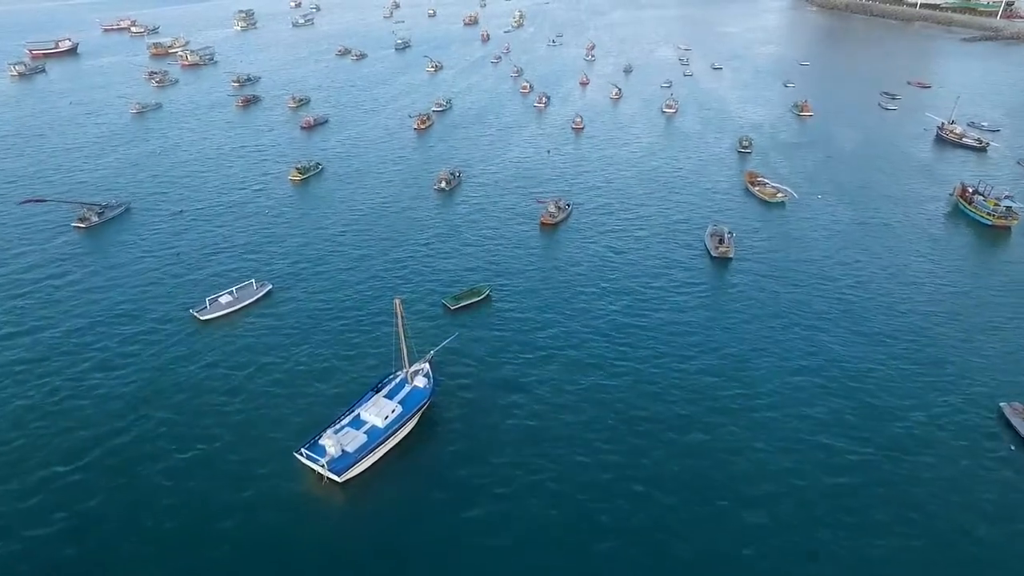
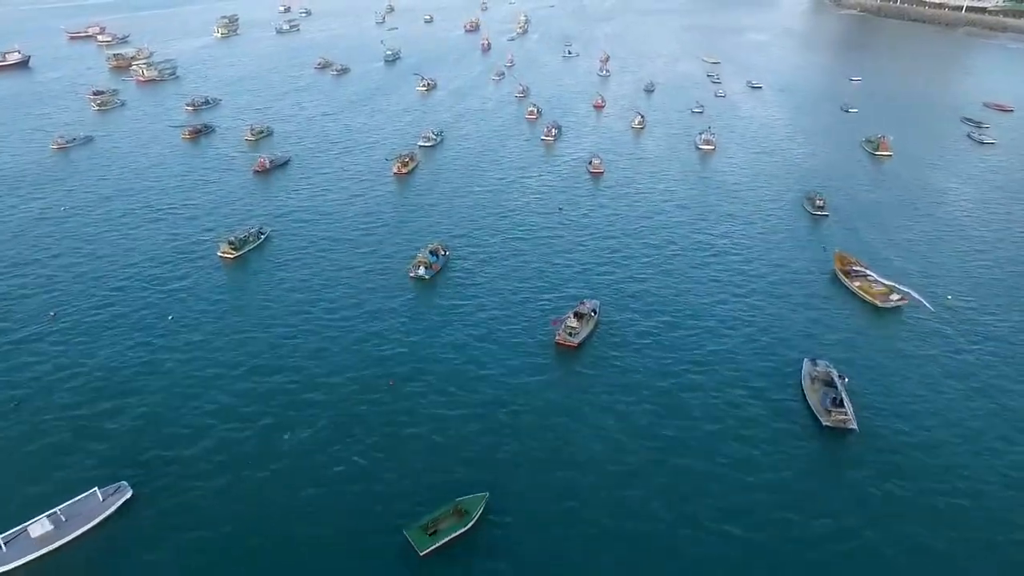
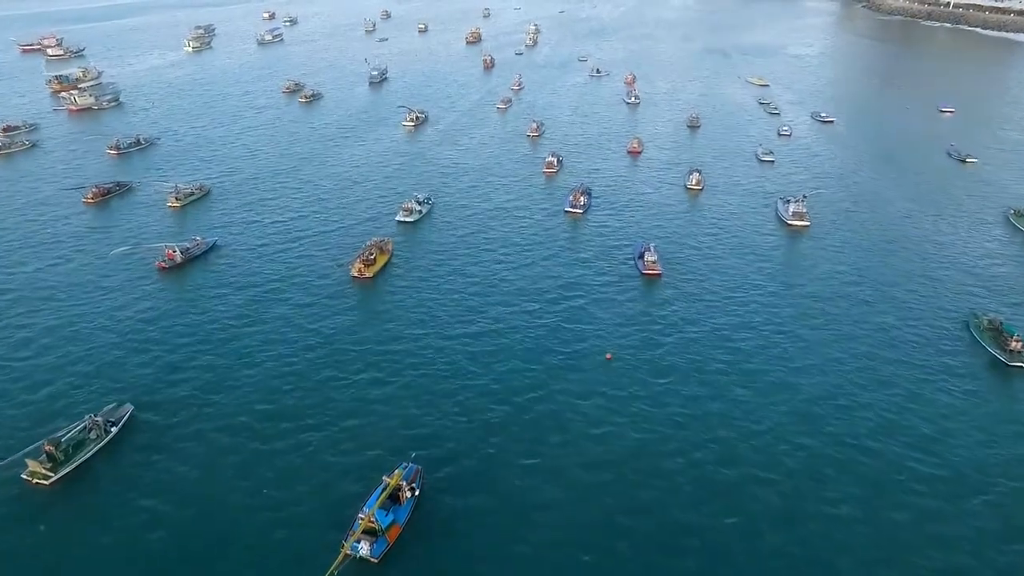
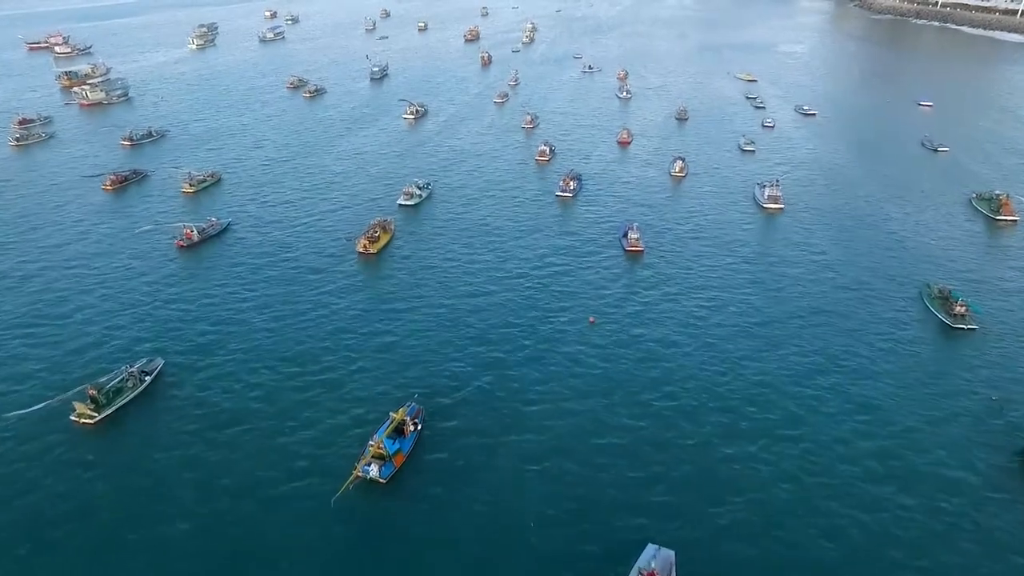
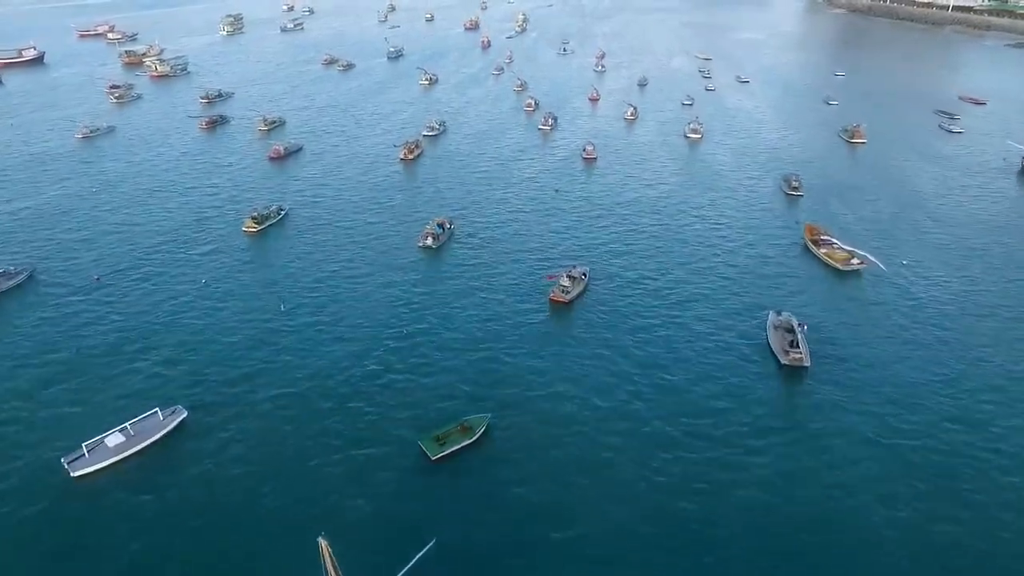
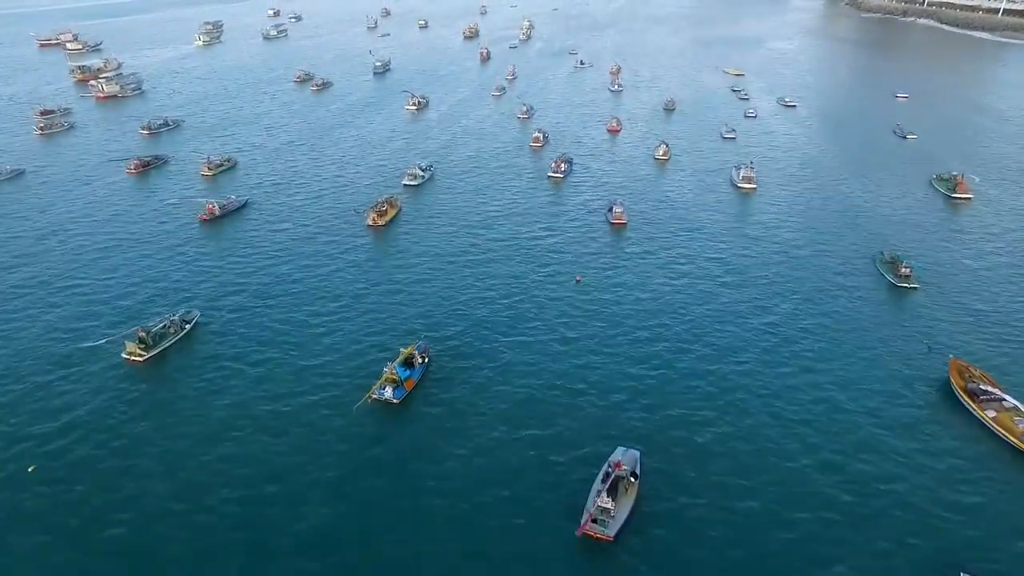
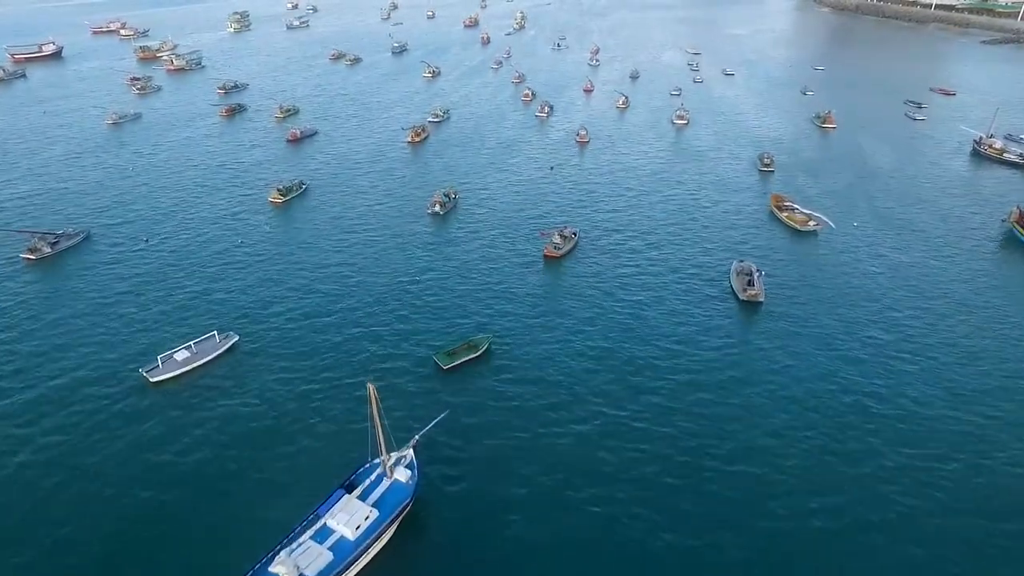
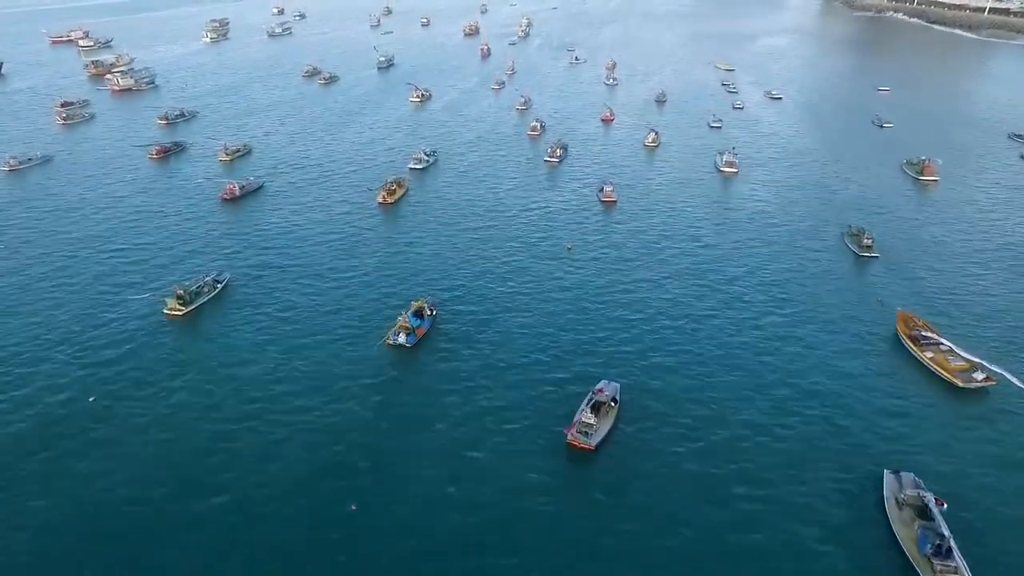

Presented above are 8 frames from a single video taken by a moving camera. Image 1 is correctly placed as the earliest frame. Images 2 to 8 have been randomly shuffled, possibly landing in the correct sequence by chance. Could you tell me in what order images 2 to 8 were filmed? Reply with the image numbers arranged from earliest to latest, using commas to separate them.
7, 5, 2, 8, 6, 4, 3
